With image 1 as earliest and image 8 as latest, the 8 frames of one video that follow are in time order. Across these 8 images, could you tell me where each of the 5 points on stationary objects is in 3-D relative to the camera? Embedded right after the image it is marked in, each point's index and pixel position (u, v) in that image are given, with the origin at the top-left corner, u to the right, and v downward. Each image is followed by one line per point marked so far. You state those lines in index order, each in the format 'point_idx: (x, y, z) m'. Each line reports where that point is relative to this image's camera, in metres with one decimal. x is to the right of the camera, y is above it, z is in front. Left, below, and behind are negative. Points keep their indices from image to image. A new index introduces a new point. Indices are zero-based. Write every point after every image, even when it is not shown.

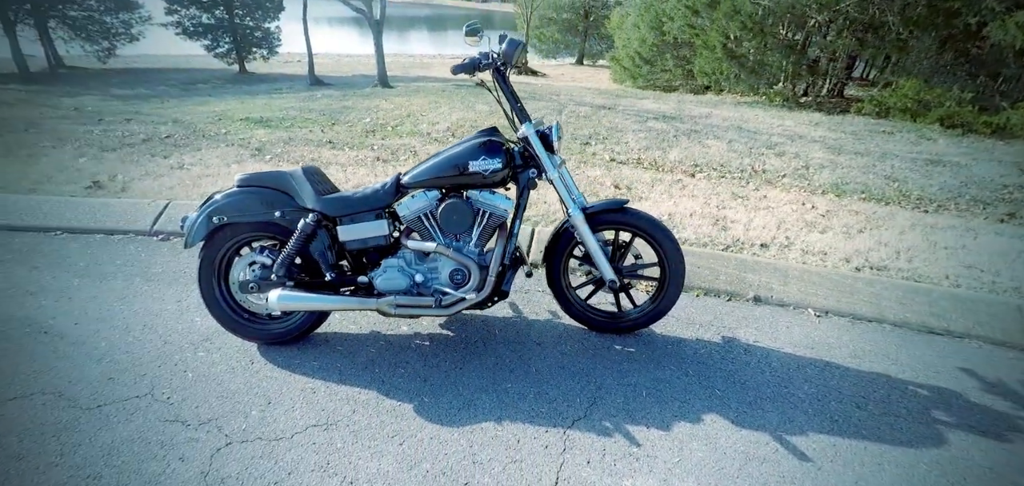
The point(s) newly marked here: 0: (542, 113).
0: (+0.3, +1.7, +7.4) m
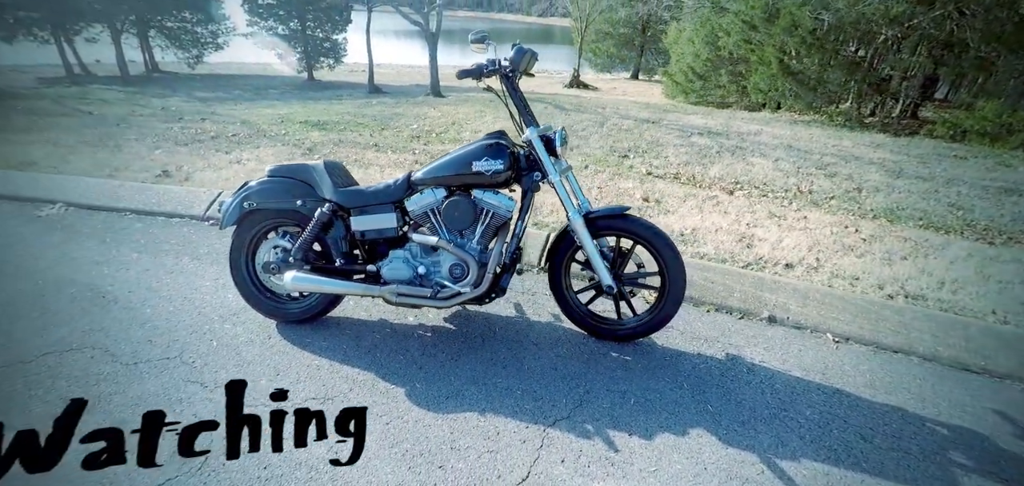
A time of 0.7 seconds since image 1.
0: (+0.9, +1.6, +7.5) m
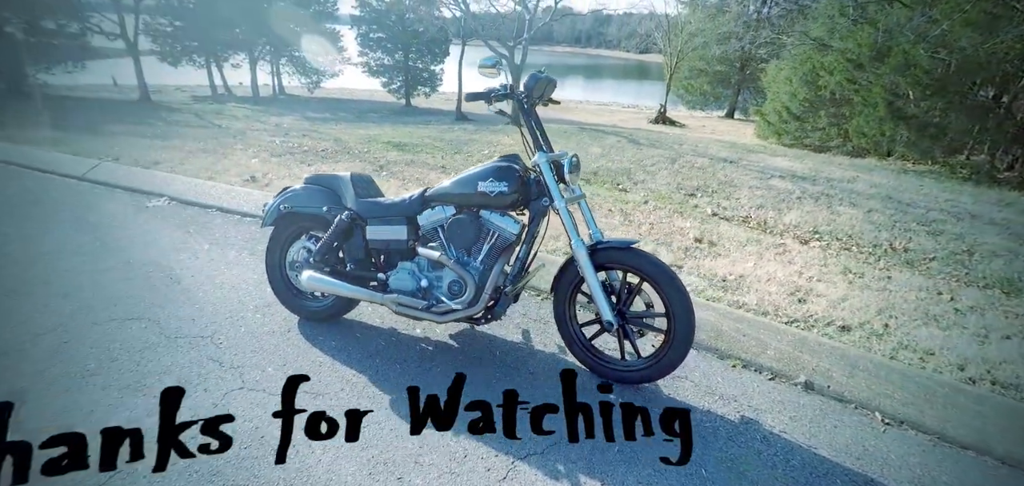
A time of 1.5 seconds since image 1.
0: (+1.9, +1.1, +7.3) m
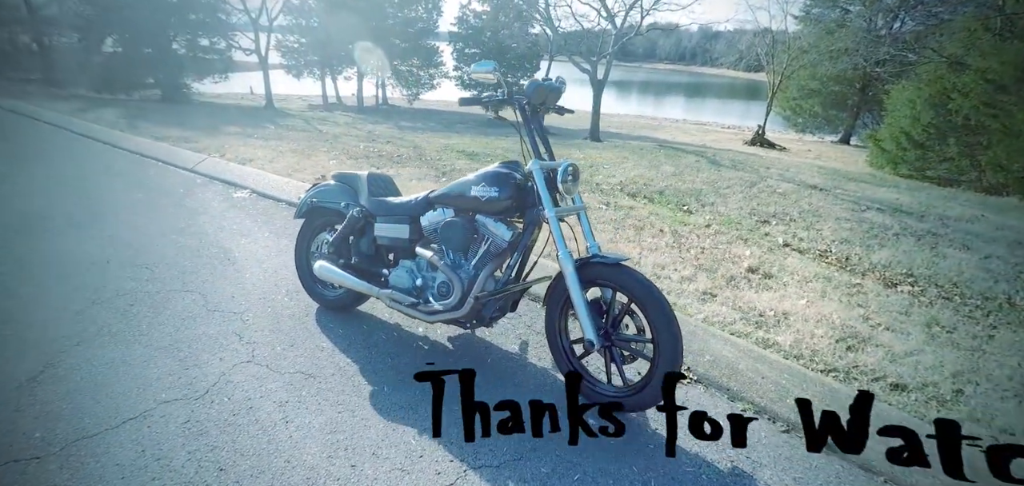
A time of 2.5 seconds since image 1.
0: (+2.7, +0.7, +6.8) m
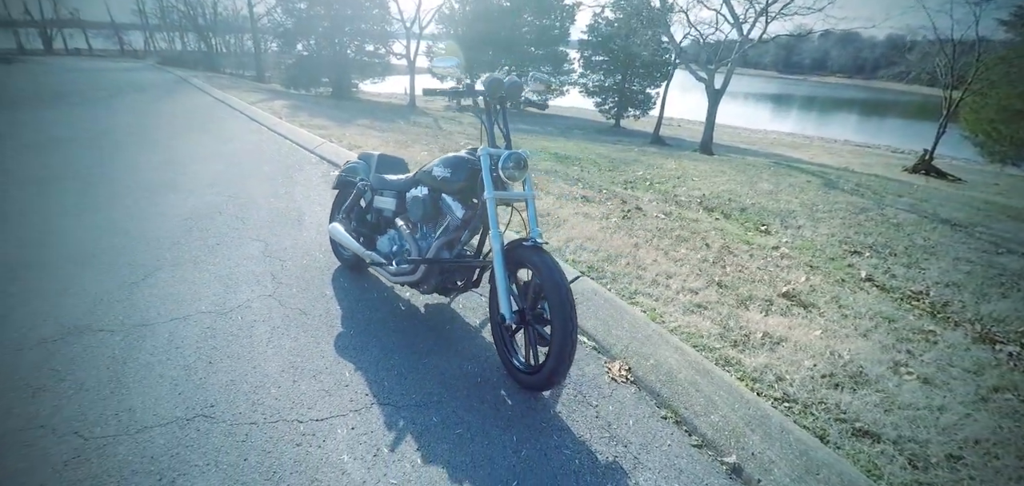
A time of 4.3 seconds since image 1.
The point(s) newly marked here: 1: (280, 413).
0: (+3.6, +0.4, +6.0) m
1: (-1.2, -0.9, +2.7) m
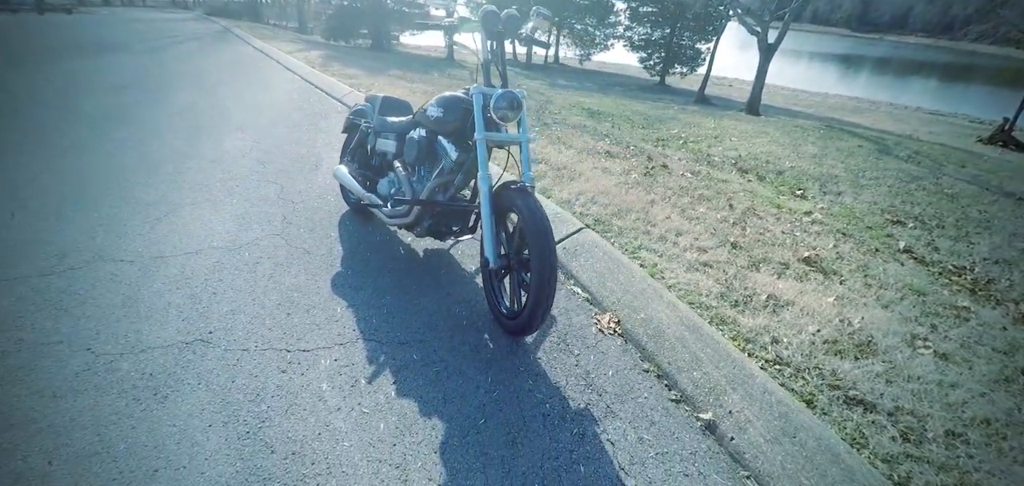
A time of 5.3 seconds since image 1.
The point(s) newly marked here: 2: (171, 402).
0: (+3.8, +0.7, +5.6) m
1: (-1.2, -0.5, +2.8) m
2: (-1.5, -0.7, +2.4) m
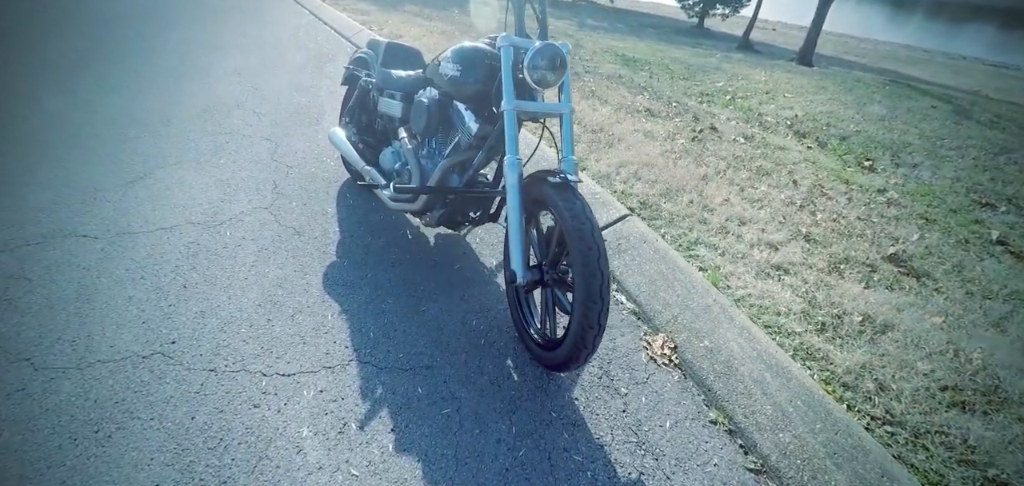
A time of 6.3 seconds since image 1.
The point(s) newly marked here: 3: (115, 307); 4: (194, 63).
0: (+4.0, +0.8, +4.8) m
1: (-1.1, -0.5, +2.3) m
2: (-1.4, -0.7, +1.9) m
3: (-1.9, -0.3, +2.6) m
4: (-3.3, +1.9, +5.7) m
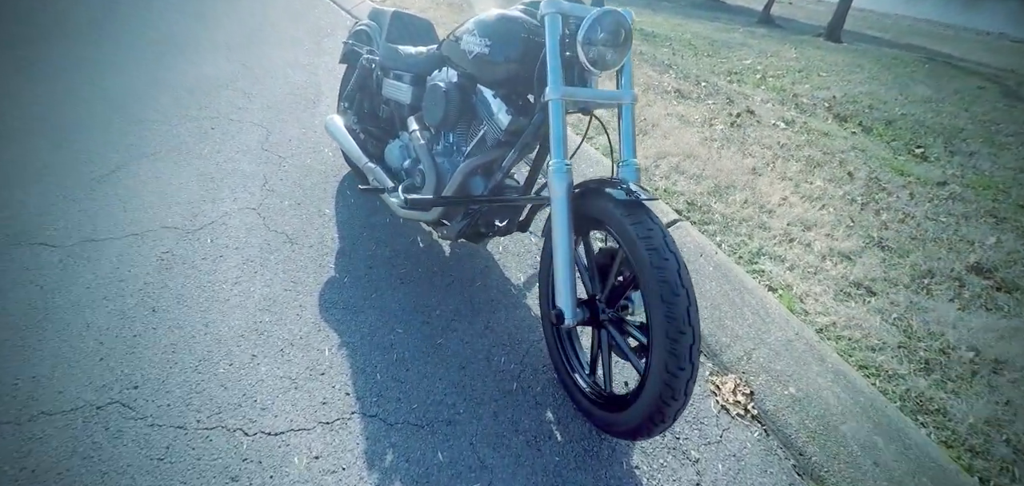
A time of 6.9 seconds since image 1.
0: (+4.1, +0.9, +4.4) m
1: (-1.0, -0.6, +1.8) m
2: (-1.3, -0.8, +1.5) m
3: (-1.8, -0.4, +2.2) m
4: (-3.2, +1.9, +5.1) m
